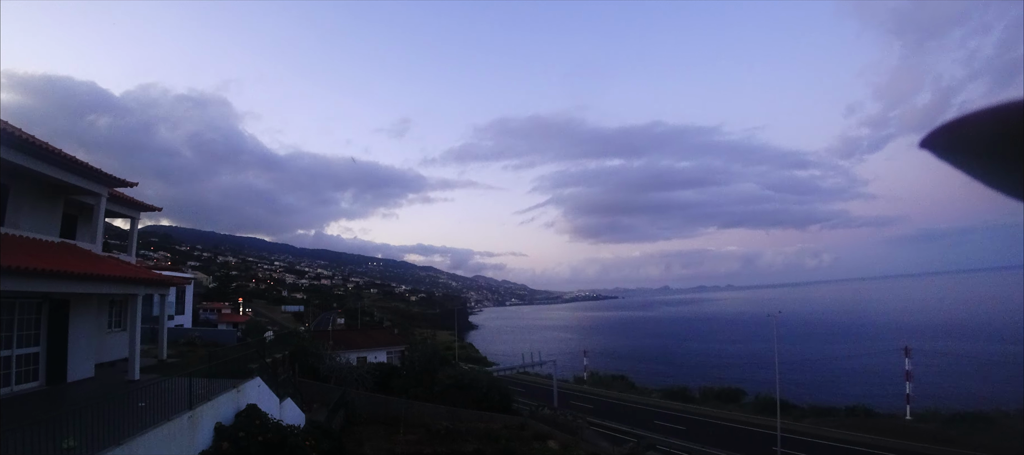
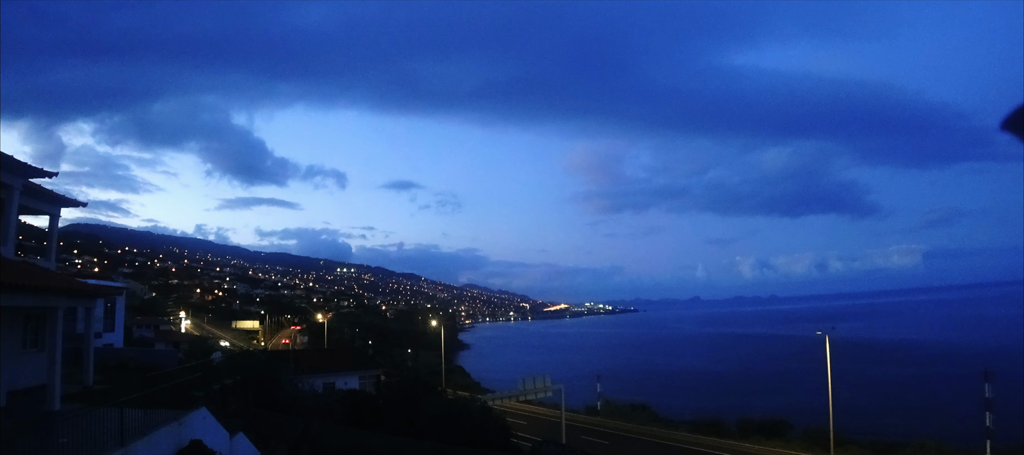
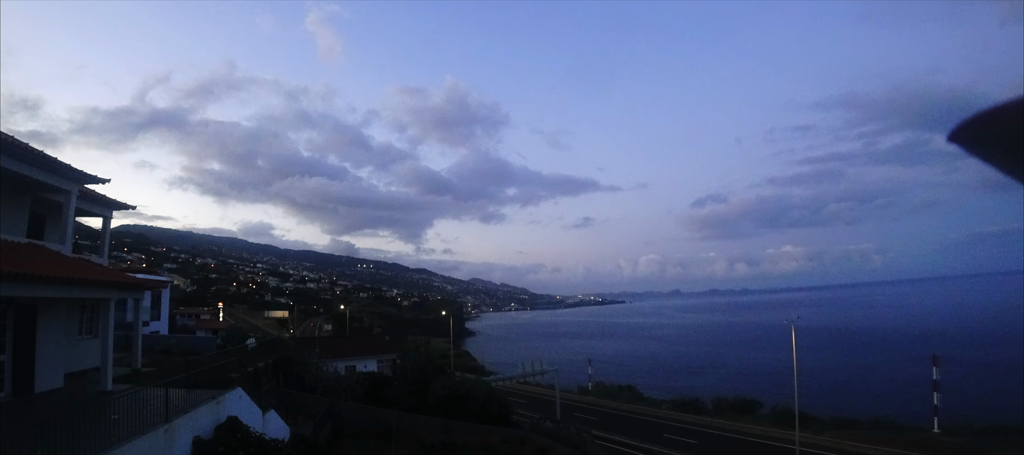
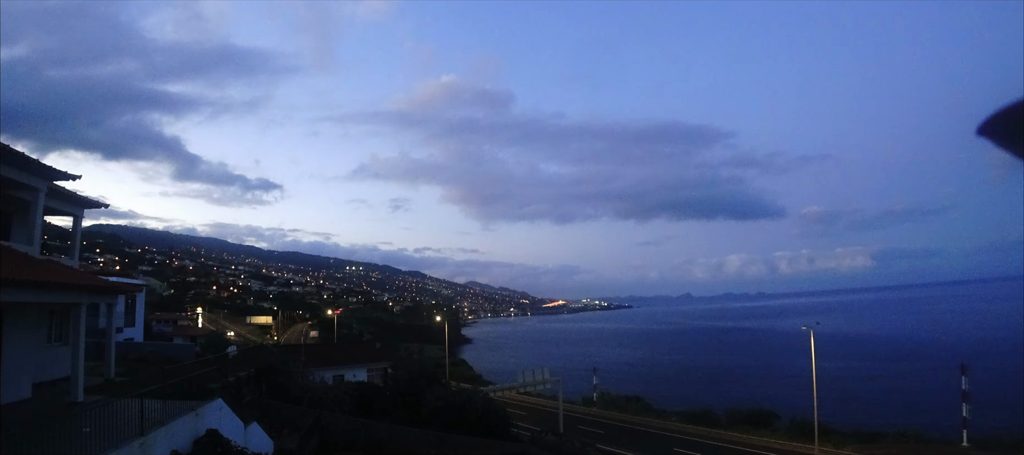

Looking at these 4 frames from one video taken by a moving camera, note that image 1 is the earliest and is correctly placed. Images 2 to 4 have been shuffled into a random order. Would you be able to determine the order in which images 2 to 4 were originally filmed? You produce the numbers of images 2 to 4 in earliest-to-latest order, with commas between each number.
3, 4, 2
